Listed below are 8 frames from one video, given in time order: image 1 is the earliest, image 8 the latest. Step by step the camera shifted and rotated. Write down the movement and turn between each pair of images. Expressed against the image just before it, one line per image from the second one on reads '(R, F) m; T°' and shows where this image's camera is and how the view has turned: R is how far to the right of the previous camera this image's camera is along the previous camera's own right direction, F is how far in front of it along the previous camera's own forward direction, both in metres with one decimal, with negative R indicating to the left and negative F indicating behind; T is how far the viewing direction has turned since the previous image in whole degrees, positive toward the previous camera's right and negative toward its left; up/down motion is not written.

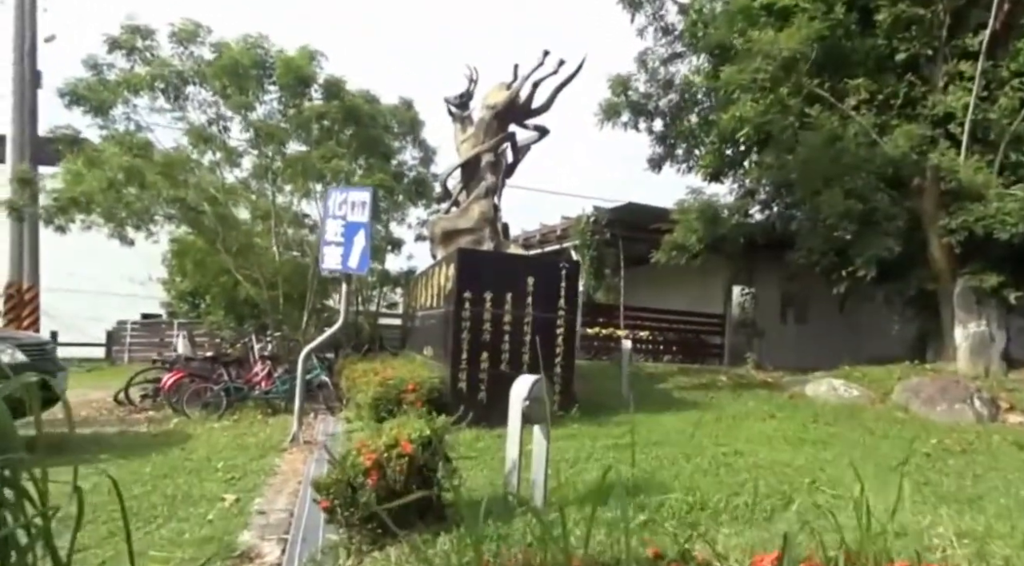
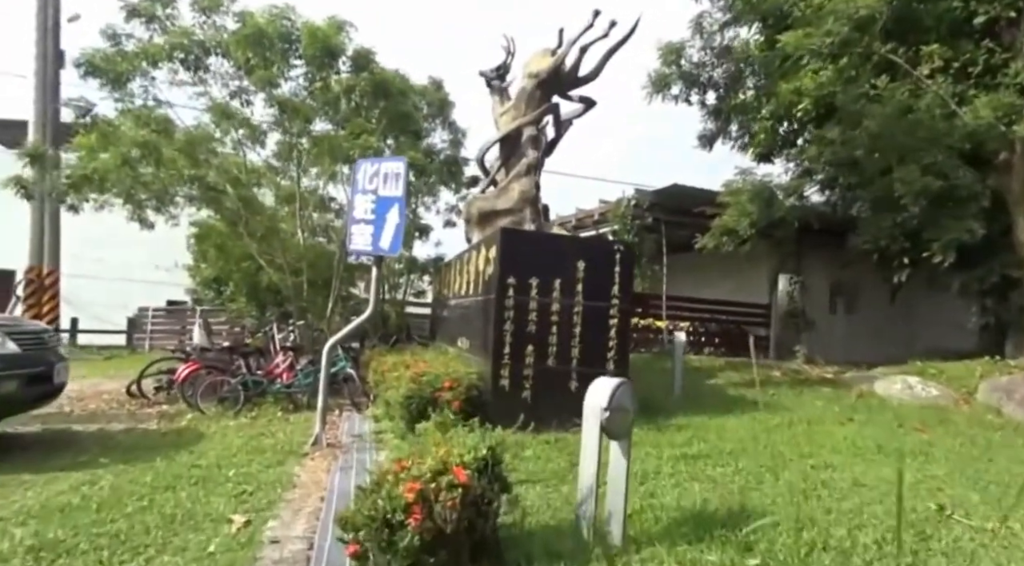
(-0.2, +0.8) m; -2°
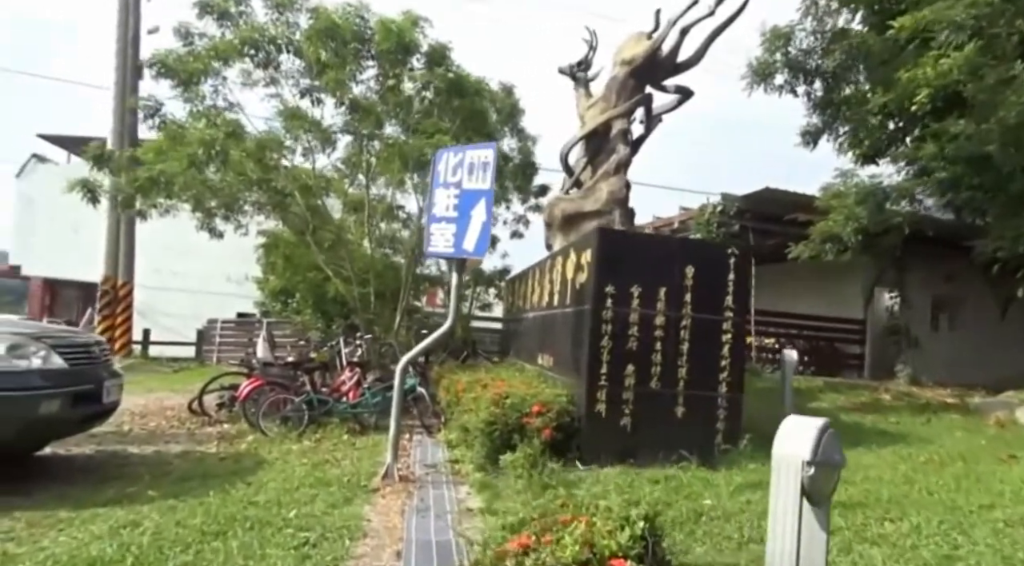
(-0.3, +0.8) m; -5°
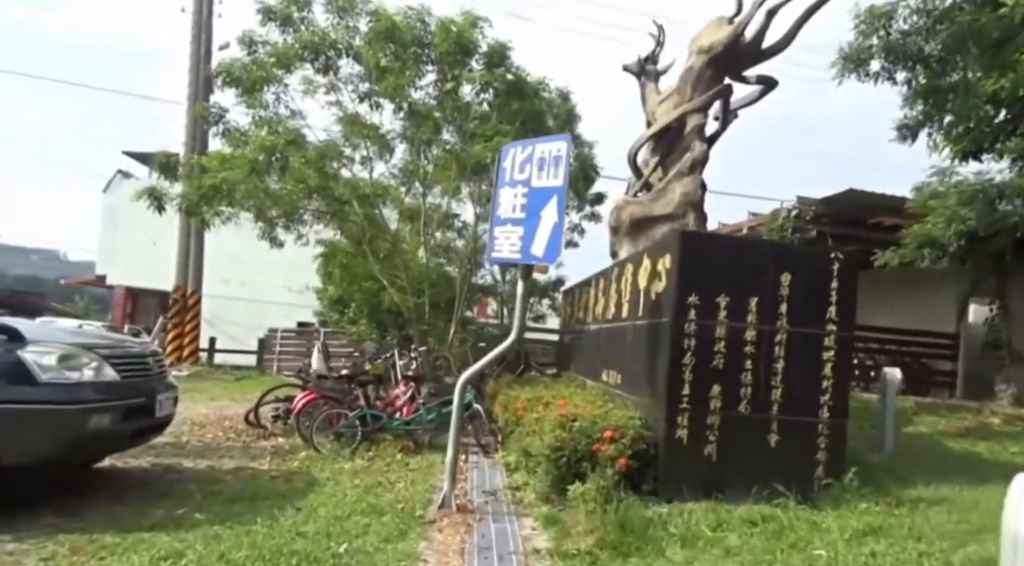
(-0.1, +0.5) m; -4°
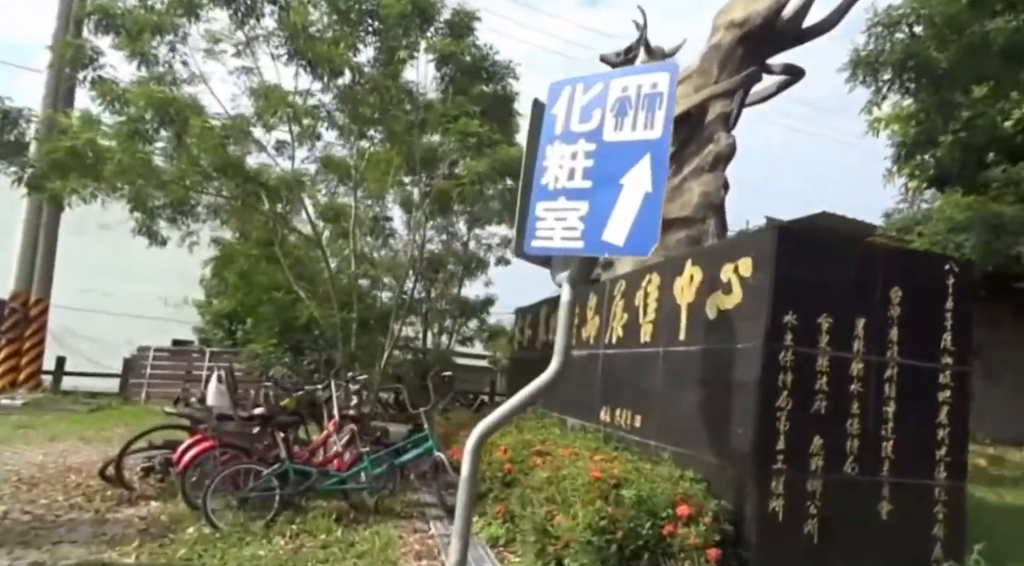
(-0.7, +1.6) m; +8°
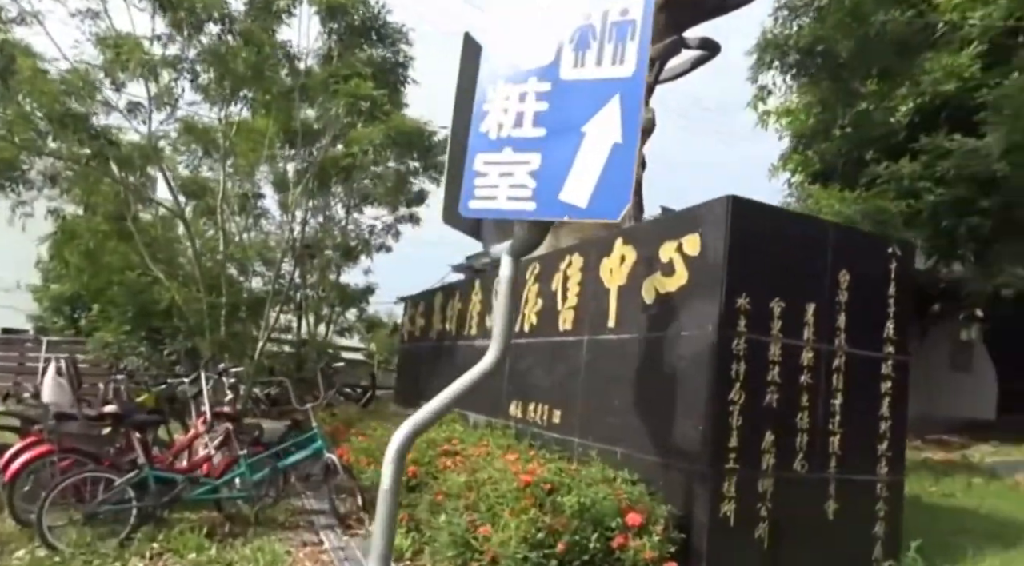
(-0.2, +0.6) m; +10°
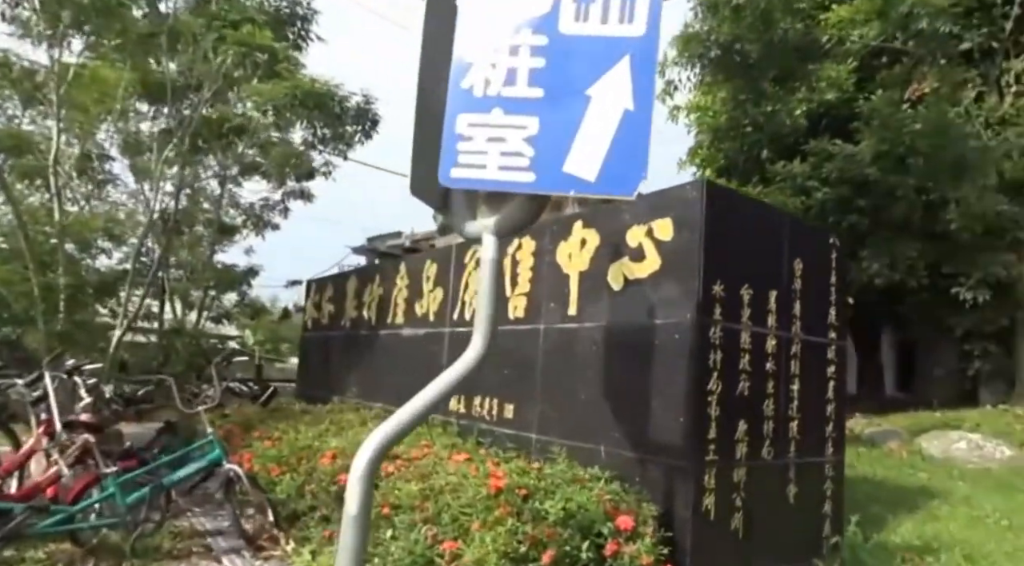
(-0.3, +0.4) m; +9°
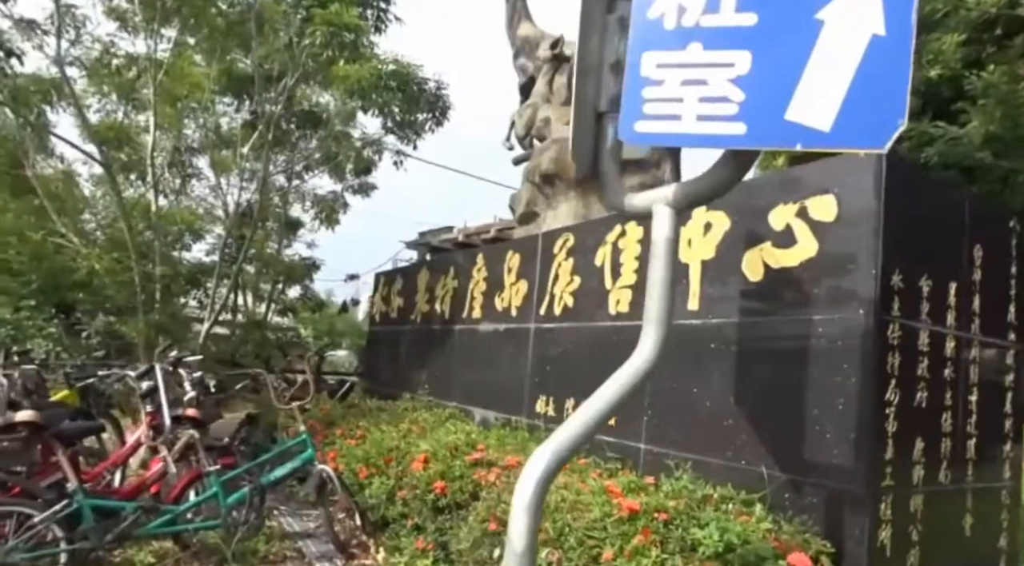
(-0.4, +0.4) m; -2°
